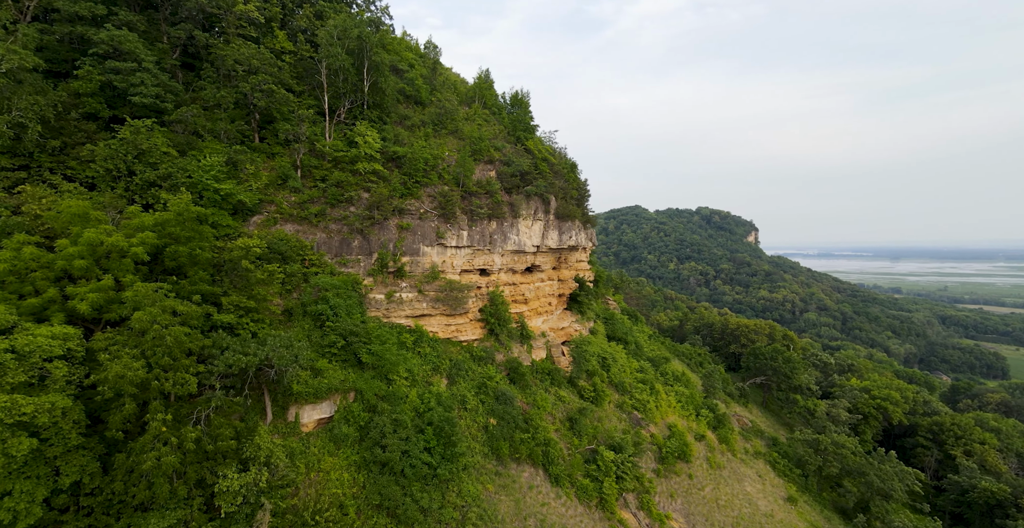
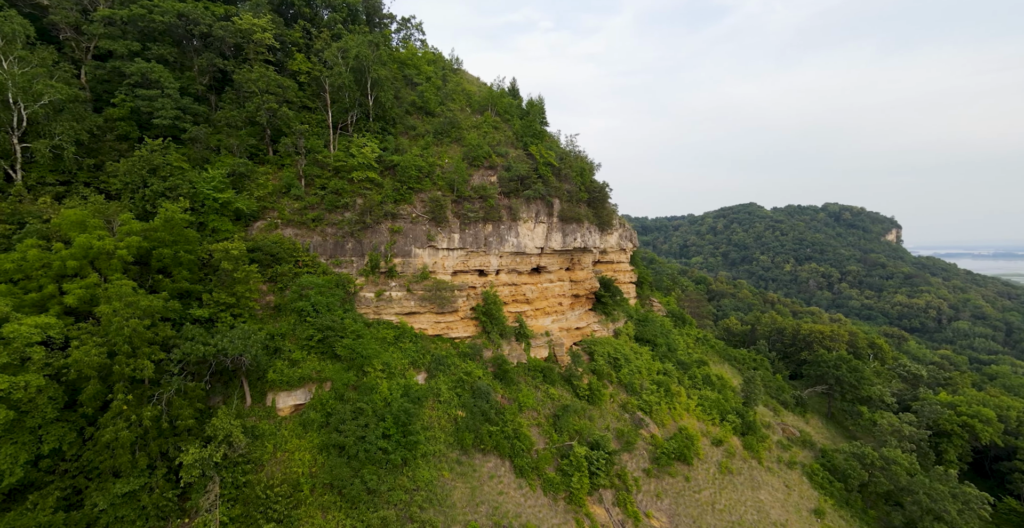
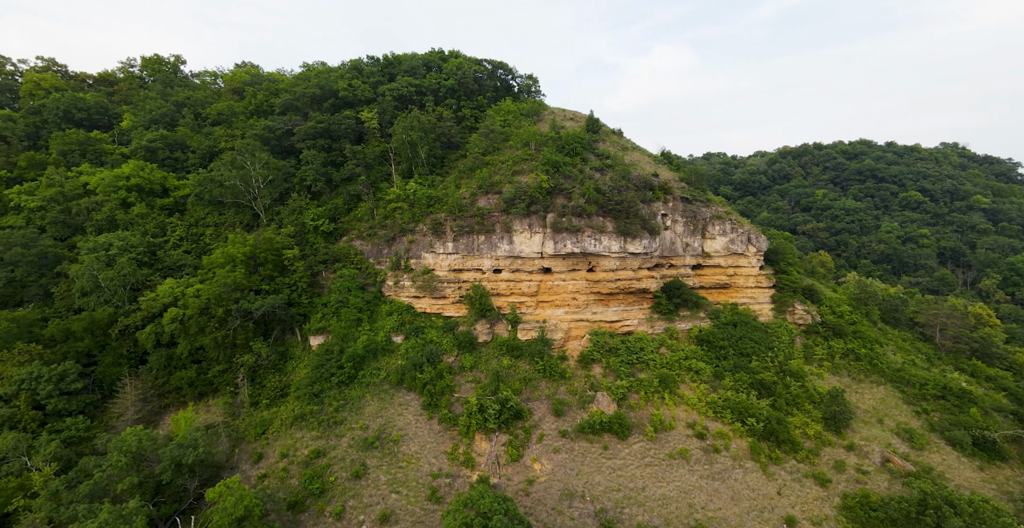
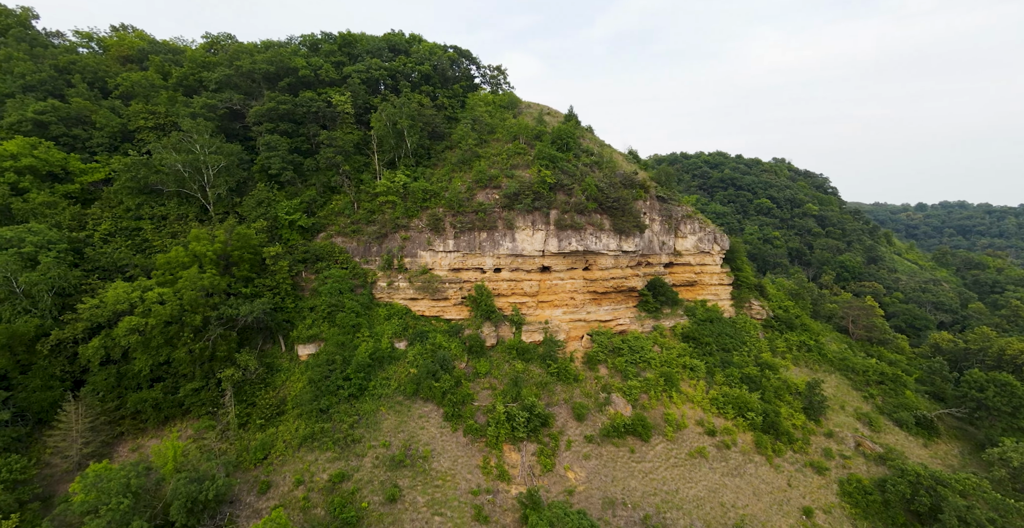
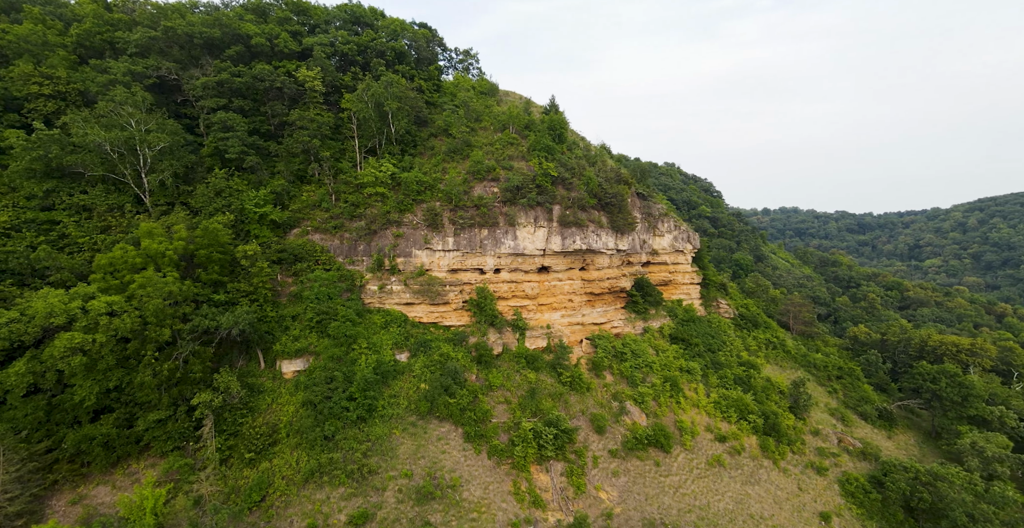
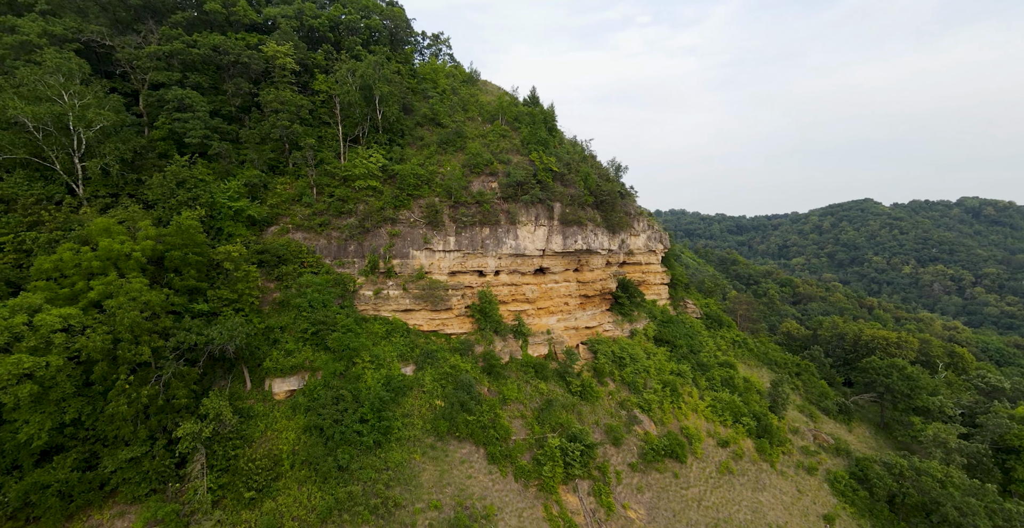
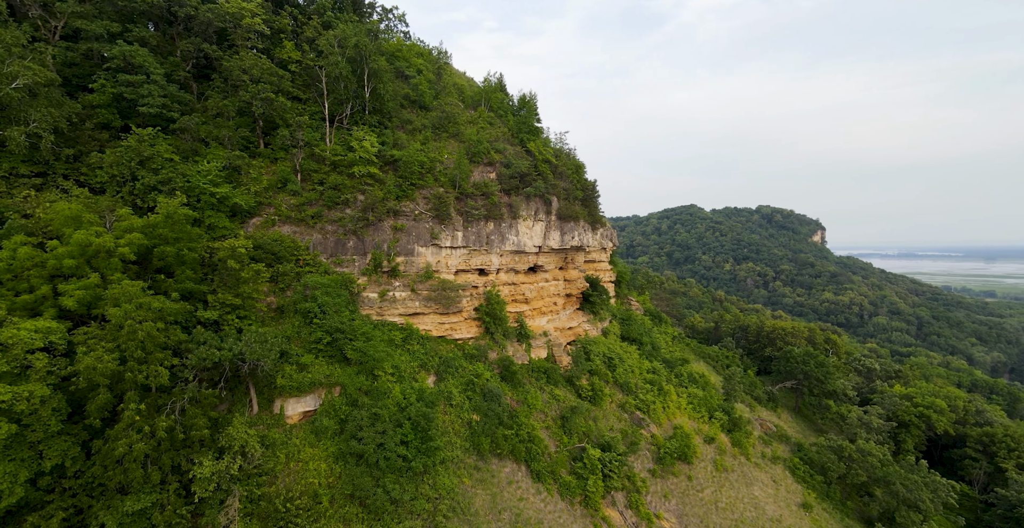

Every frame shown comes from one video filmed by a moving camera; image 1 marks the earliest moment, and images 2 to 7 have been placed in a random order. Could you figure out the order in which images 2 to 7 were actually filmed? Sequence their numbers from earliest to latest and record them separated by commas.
7, 2, 6, 5, 4, 3
